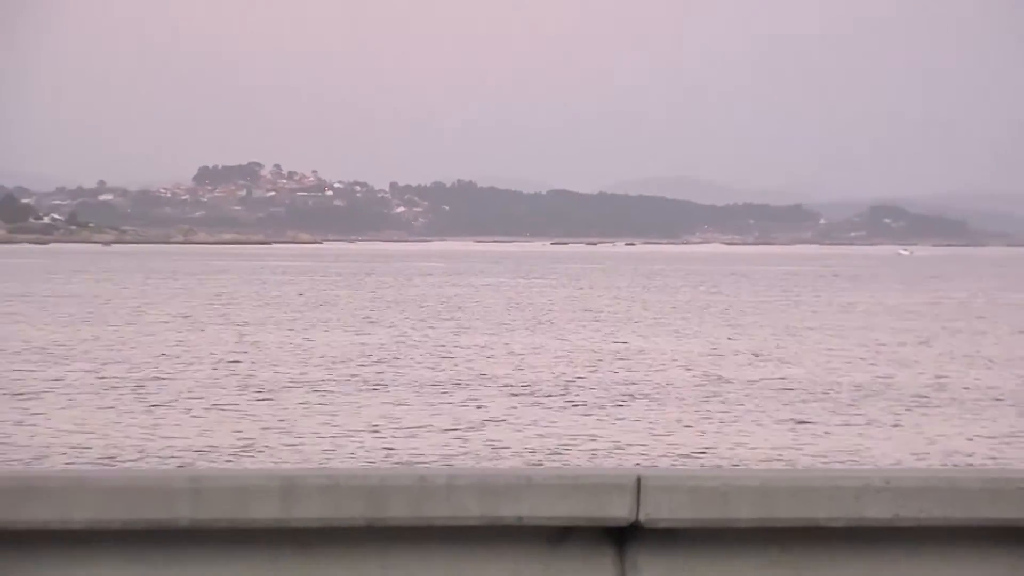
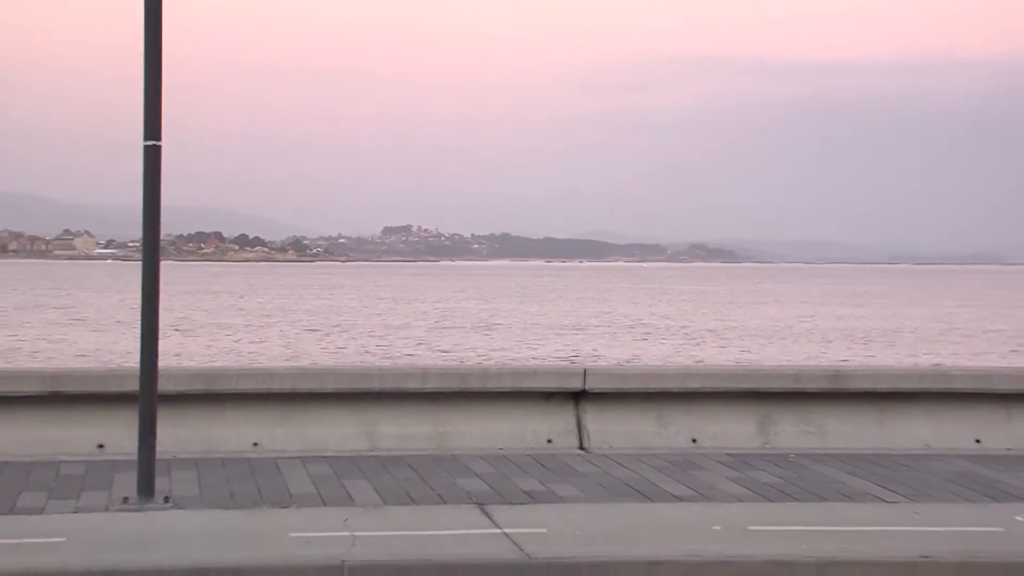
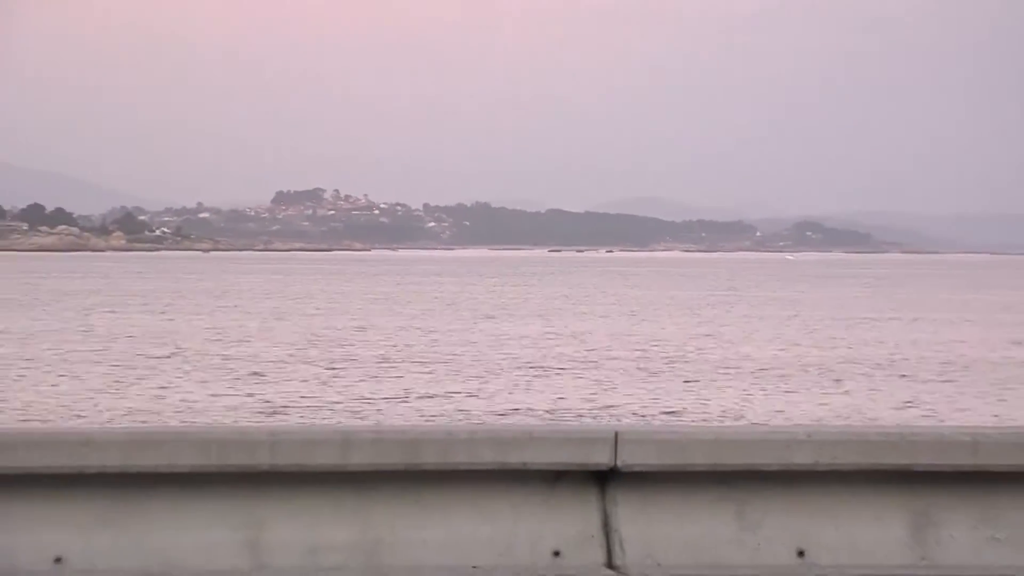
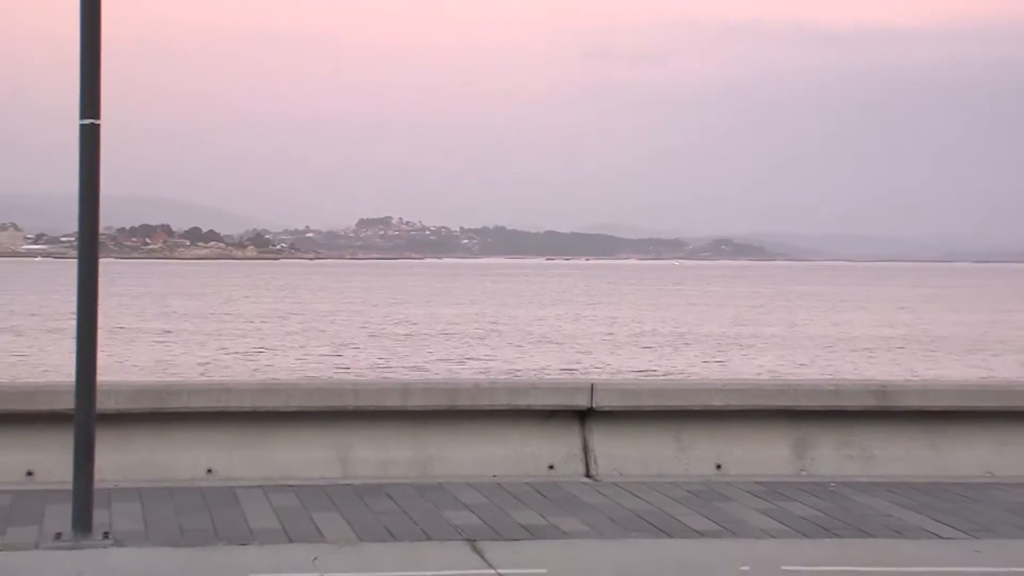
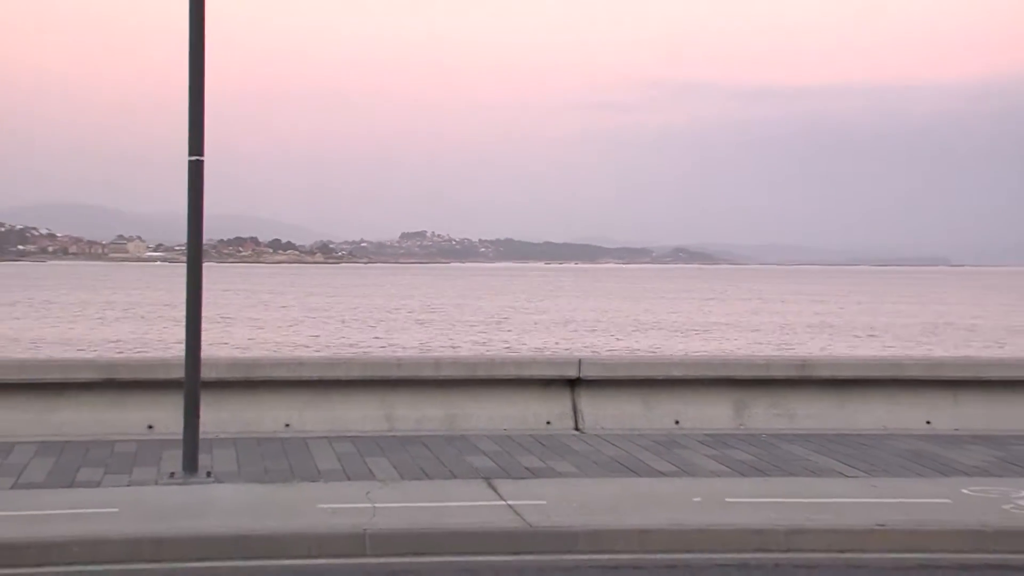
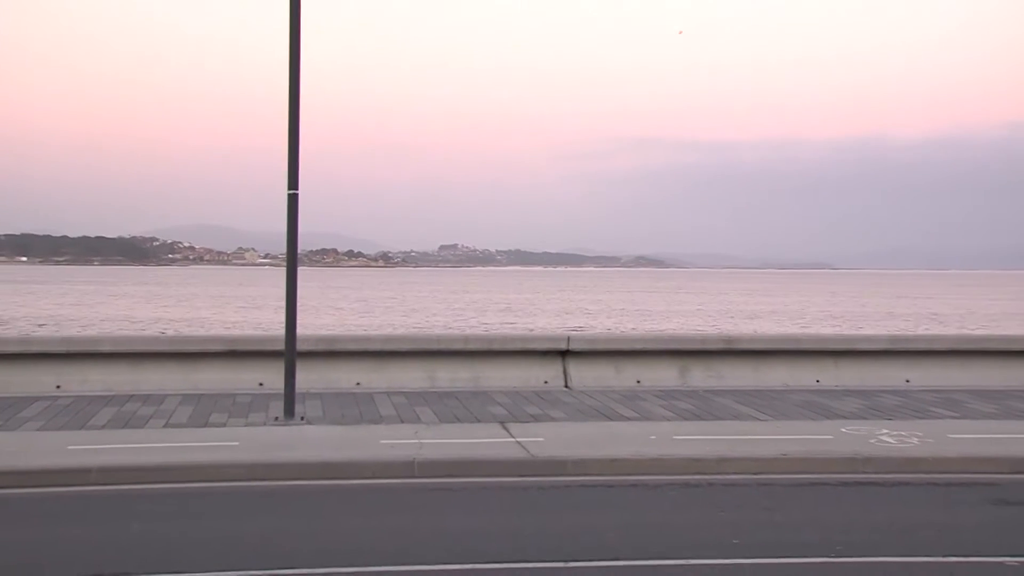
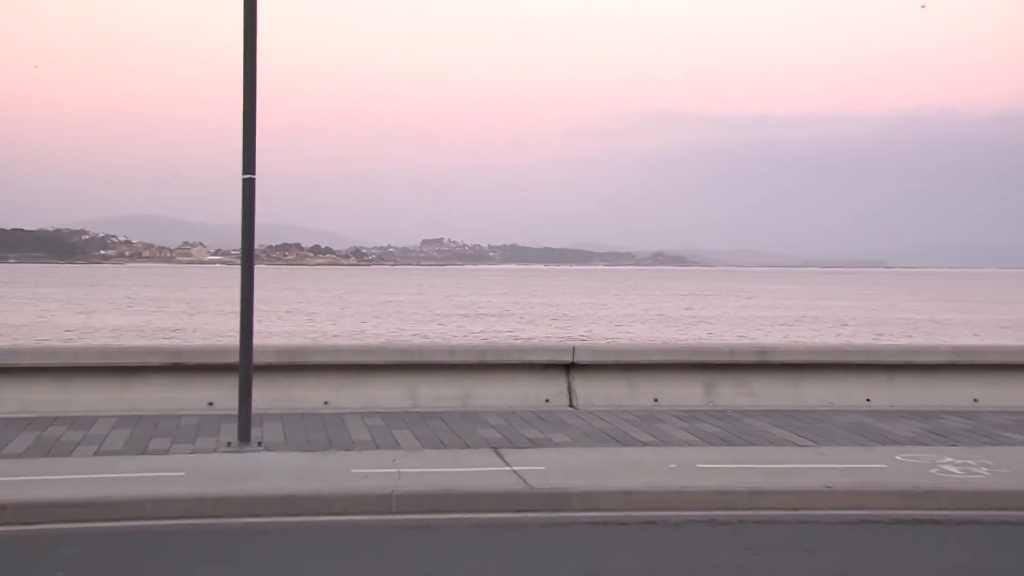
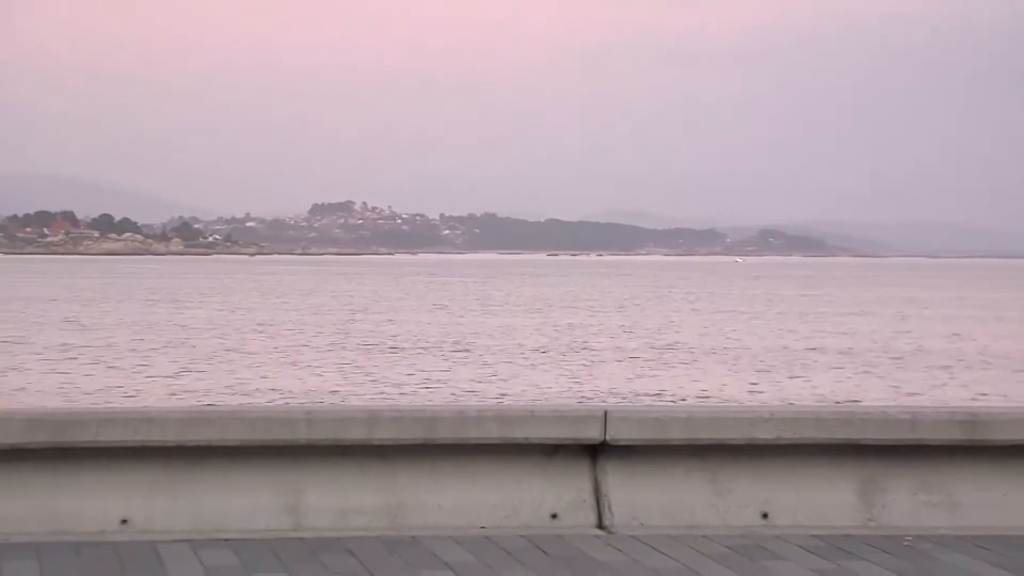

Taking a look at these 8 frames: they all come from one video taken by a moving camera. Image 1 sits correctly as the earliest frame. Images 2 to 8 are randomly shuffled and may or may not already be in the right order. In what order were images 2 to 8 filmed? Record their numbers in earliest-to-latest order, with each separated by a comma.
3, 8, 4, 2, 5, 7, 6
